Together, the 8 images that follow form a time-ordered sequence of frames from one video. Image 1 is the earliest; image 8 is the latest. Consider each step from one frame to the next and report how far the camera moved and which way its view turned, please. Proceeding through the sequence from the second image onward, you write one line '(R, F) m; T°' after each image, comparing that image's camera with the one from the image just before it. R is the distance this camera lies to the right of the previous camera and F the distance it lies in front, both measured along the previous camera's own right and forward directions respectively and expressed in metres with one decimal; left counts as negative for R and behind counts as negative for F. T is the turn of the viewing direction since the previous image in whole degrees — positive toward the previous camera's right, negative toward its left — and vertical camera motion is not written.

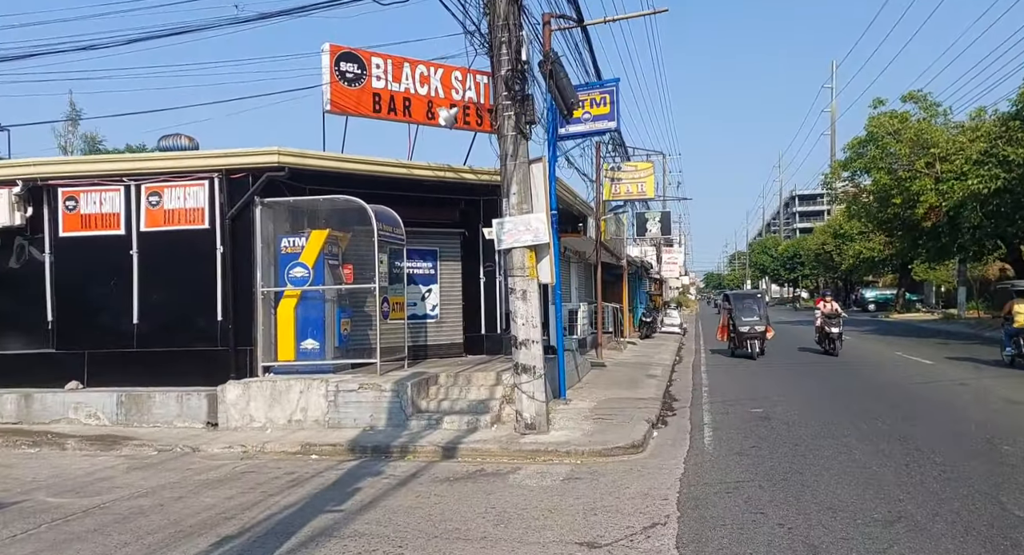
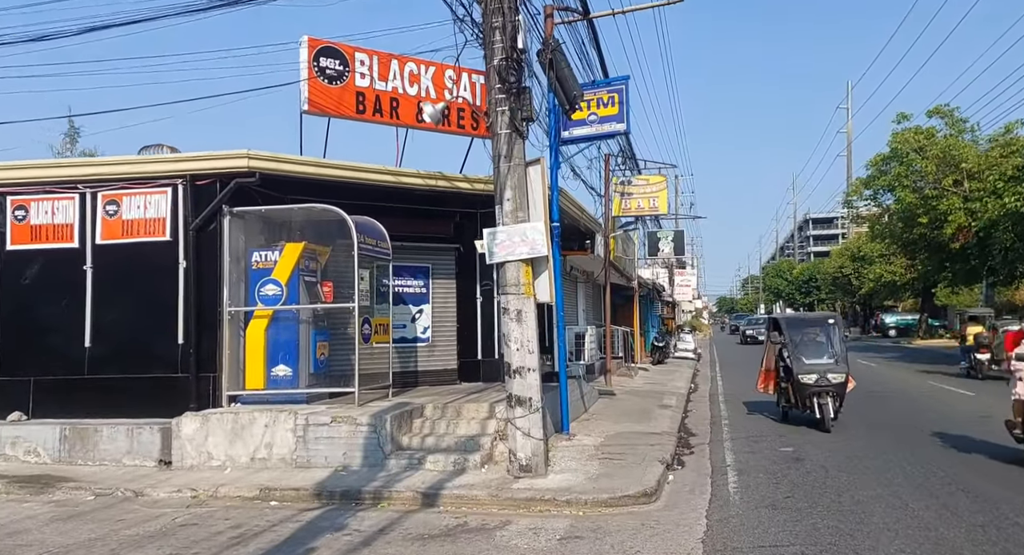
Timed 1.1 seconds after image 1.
(+0.2, +1.2) m; -1°
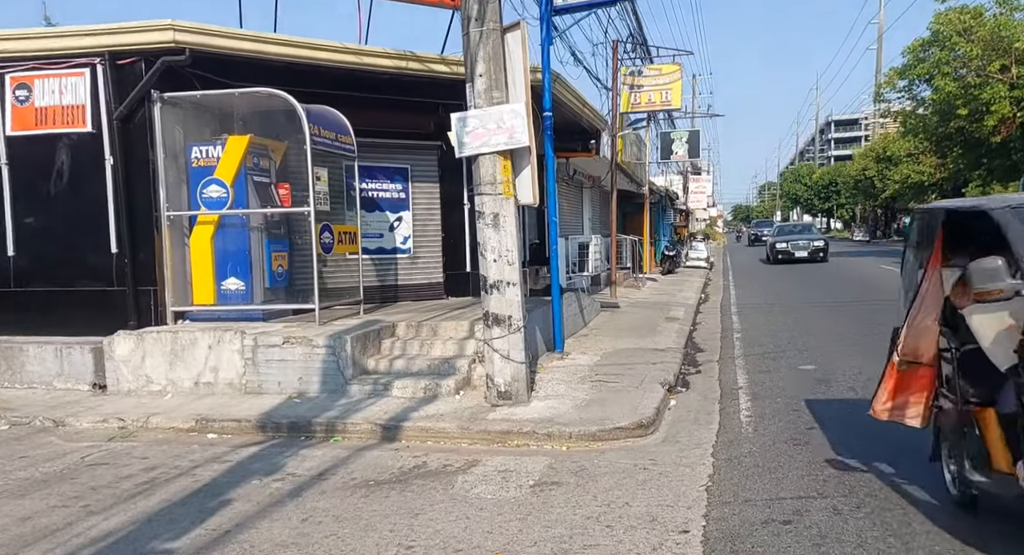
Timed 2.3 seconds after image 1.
(+0.3, +1.2) m; -1°
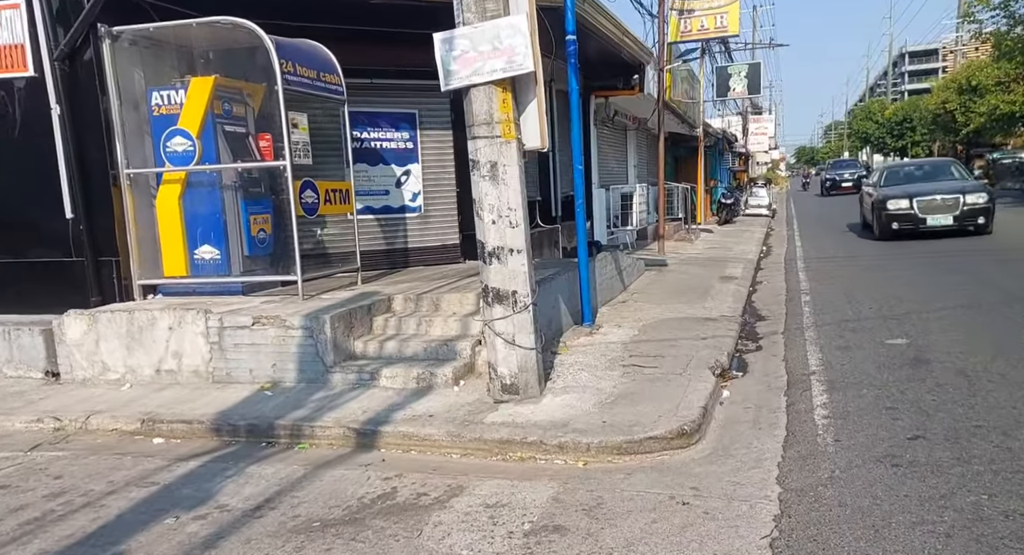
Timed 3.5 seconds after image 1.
(+0.3, +1.4) m; -4°
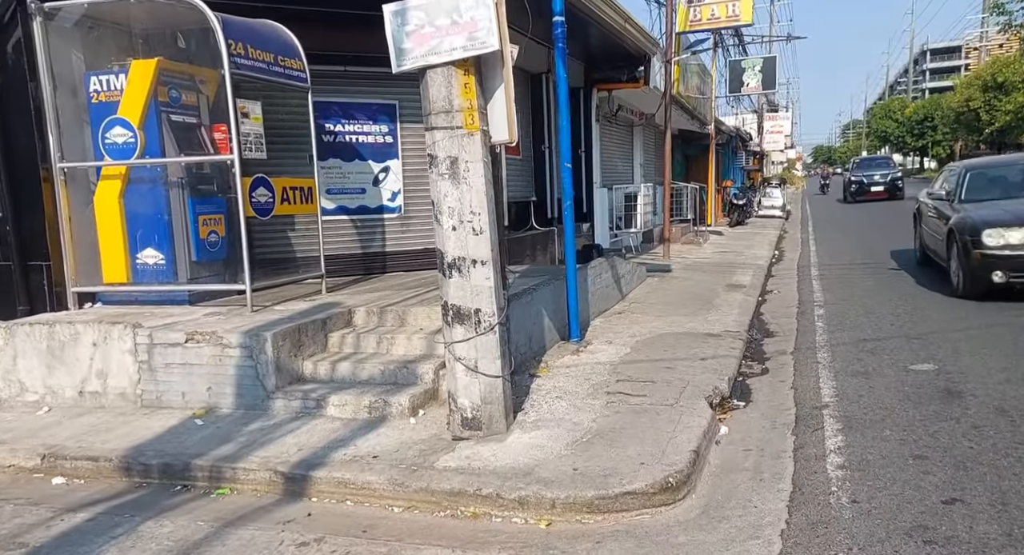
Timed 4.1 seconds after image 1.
(+0.3, +0.8) m; -1°
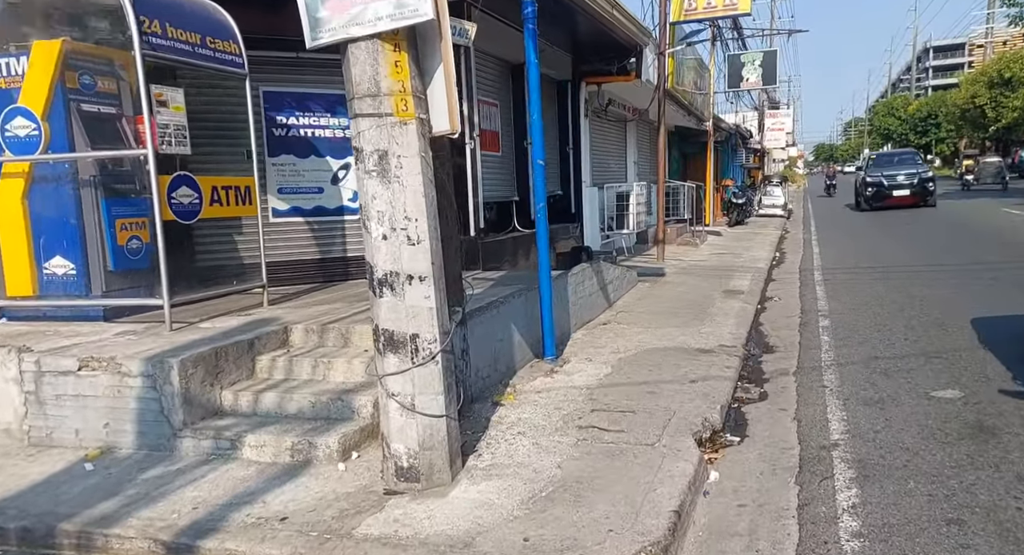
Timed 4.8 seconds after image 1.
(+0.3, +0.8) m; 0°
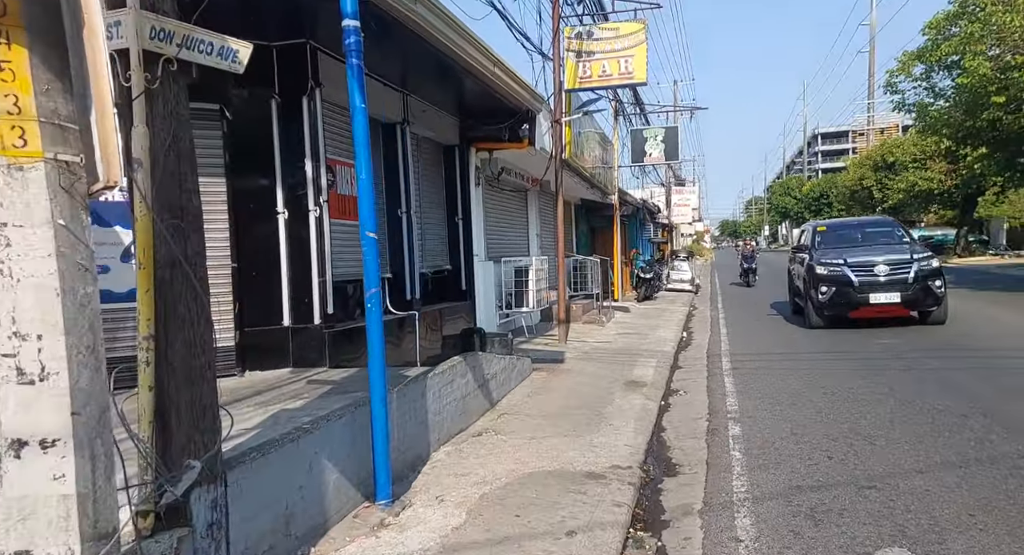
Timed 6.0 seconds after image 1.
(+0.6, +1.5) m; +6°
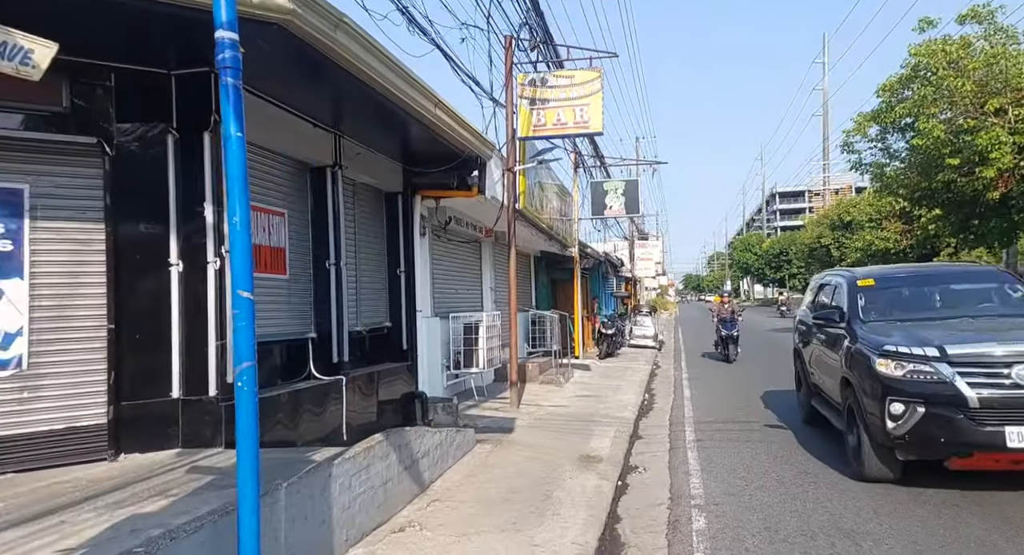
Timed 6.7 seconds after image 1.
(+0.3, +0.9) m; +3°
